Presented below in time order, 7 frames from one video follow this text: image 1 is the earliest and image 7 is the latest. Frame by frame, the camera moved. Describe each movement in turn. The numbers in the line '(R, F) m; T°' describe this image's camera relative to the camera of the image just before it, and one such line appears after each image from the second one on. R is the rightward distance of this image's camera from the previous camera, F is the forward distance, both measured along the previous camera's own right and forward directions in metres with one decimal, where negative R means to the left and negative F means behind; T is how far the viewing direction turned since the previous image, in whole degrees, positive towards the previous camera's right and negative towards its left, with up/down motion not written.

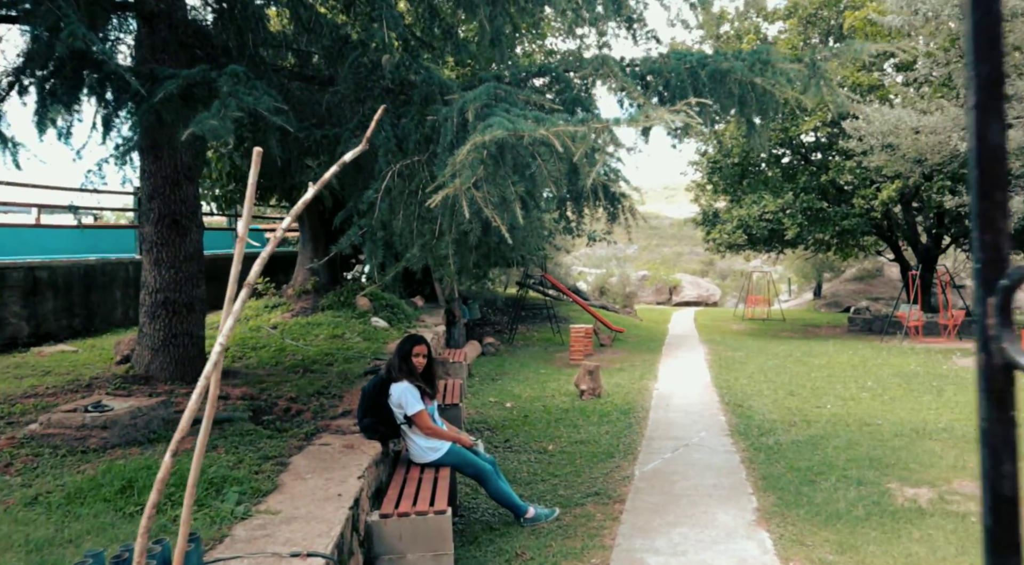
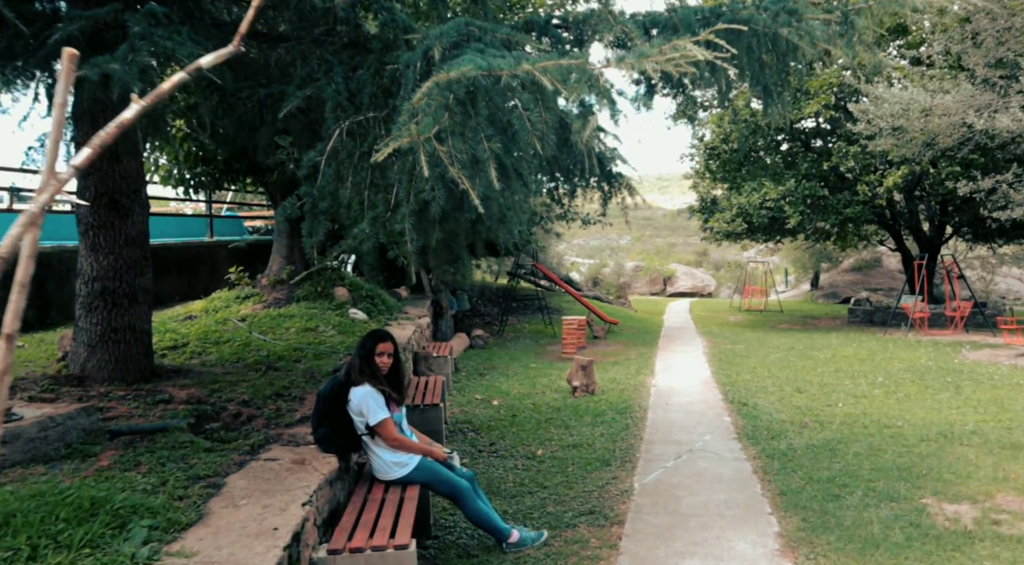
(+0.1, +0.6) m; +1°
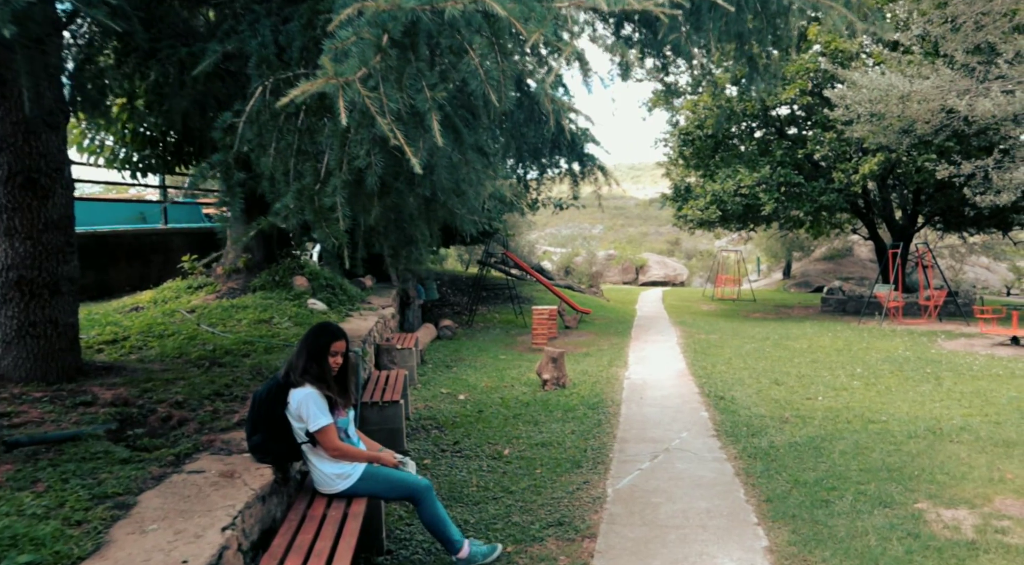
(+0.1, +0.4) m; +2°
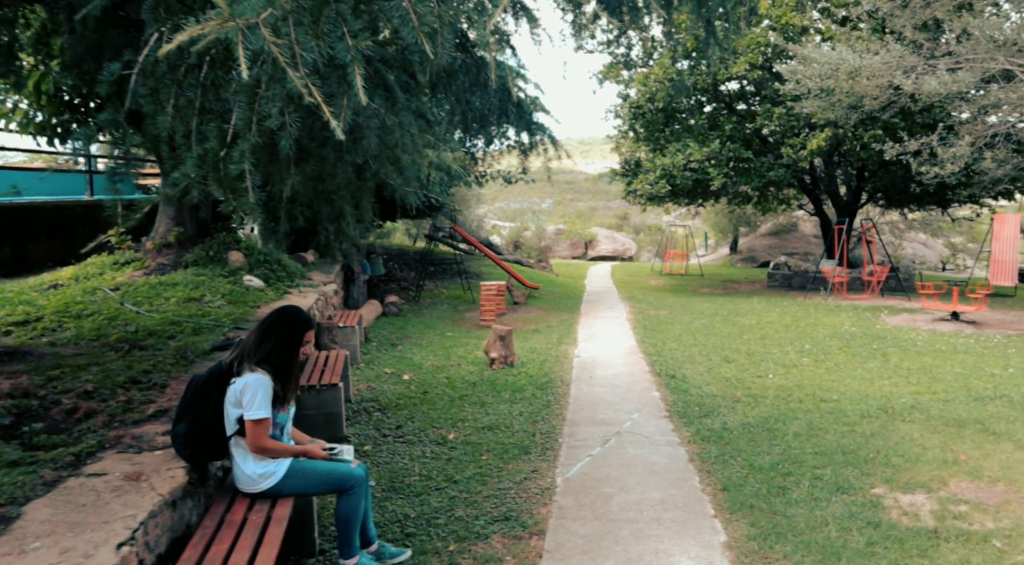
(0.0, +0.3) m; +4°
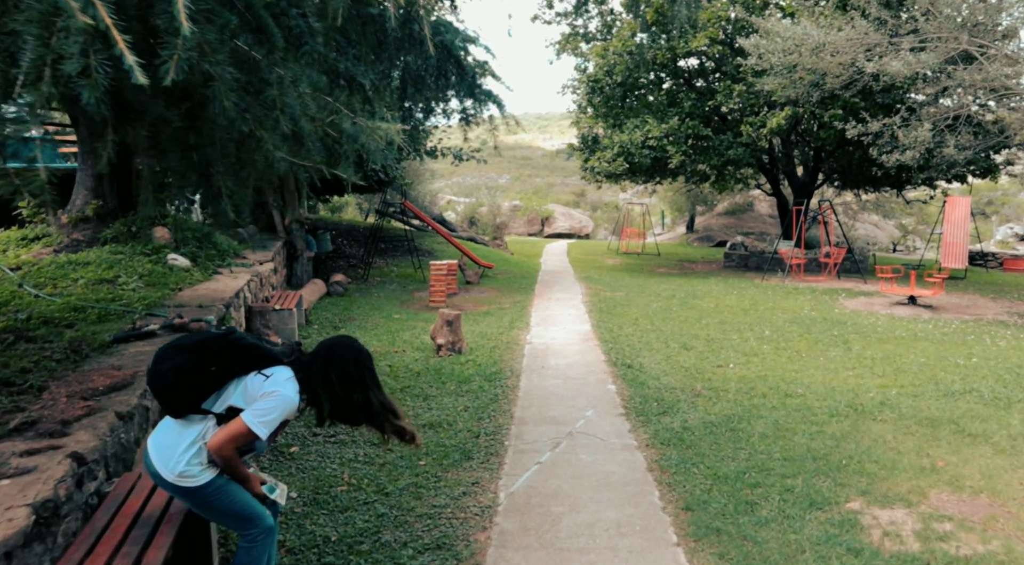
(+0.1, +0.5) m; +4°
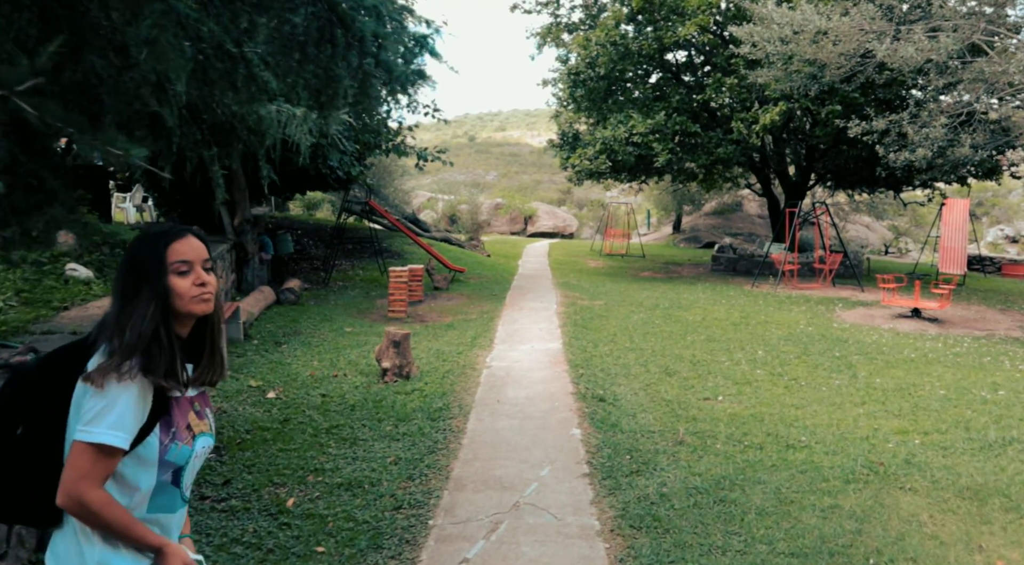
(+0.3, +1.0) m; +1°
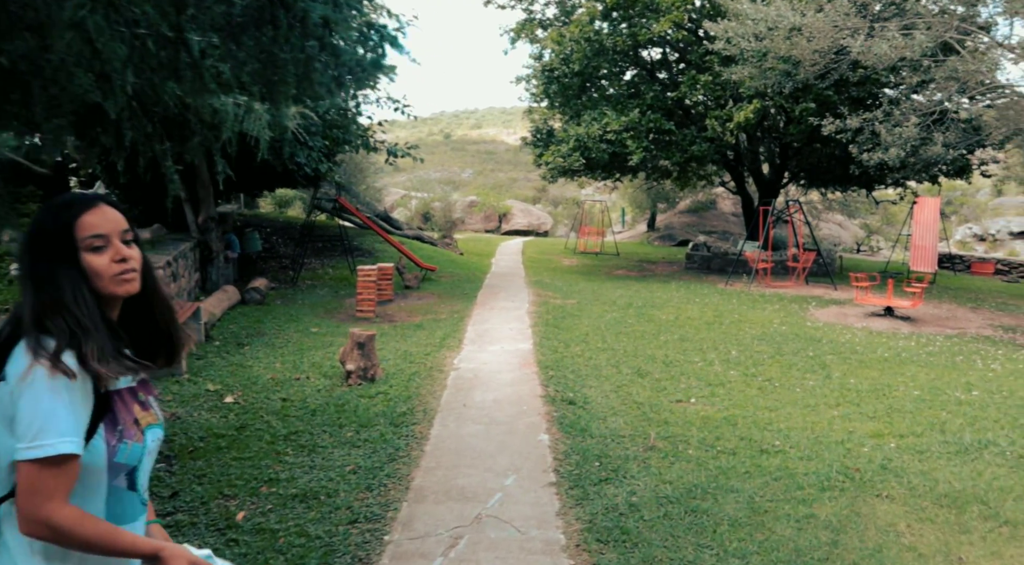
(+0.1, +0.2) m; +2°
